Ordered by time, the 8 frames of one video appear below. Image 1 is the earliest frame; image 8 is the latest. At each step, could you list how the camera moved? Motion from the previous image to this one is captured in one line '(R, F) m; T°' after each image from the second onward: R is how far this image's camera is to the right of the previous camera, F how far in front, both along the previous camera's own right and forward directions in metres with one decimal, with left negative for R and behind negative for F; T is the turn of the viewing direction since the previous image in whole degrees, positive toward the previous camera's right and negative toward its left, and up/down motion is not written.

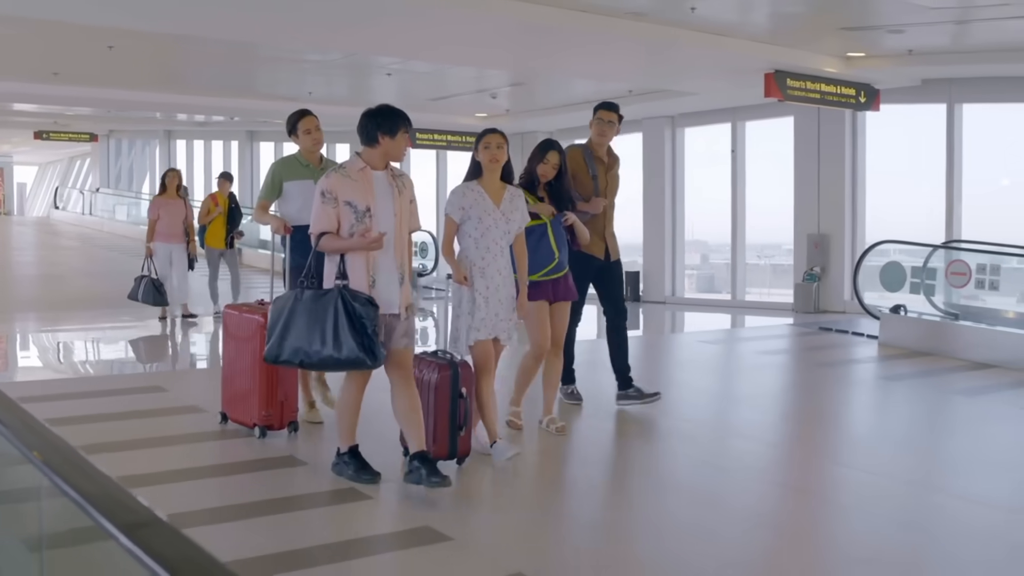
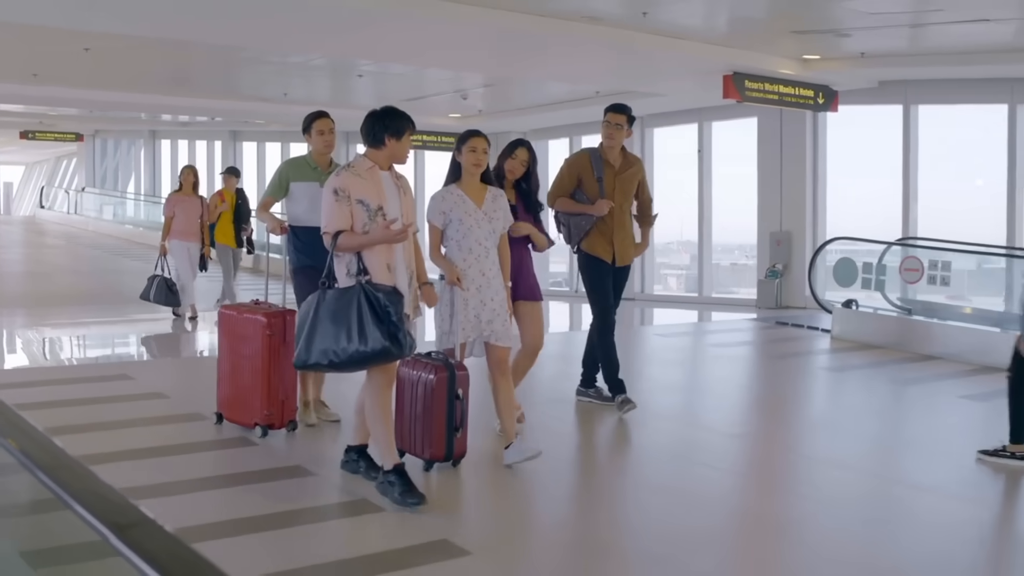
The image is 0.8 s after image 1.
(+0.2, -0.2) m; 0°
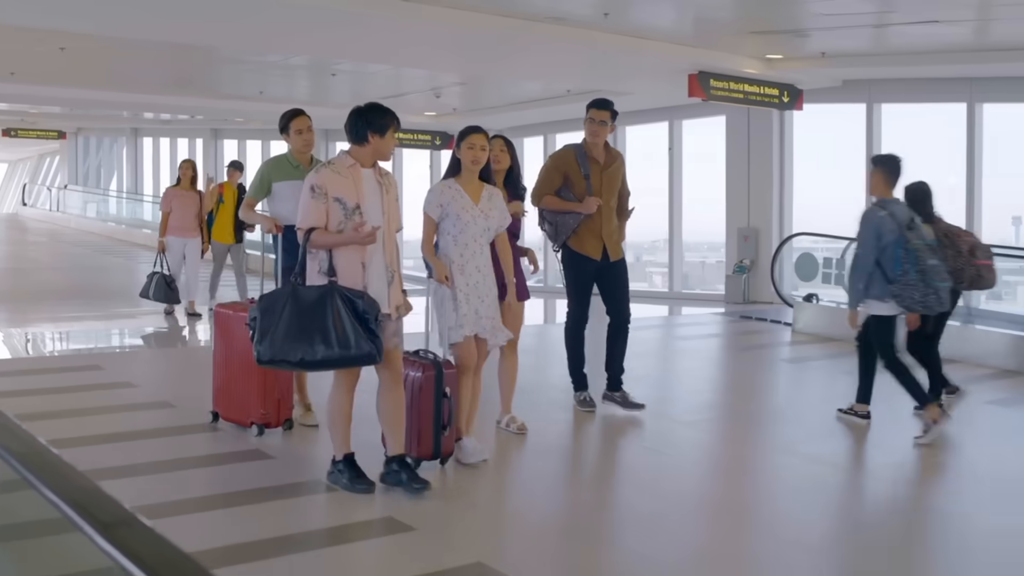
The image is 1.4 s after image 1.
(+0.1, -0.1) m; +1°
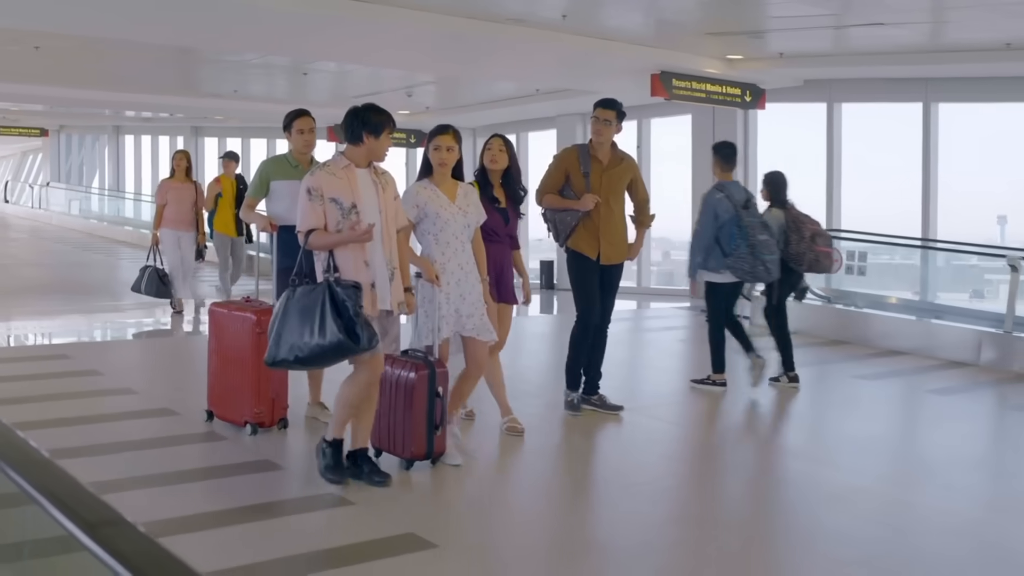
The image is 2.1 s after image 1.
(+0.2, -0.2) m; +1°
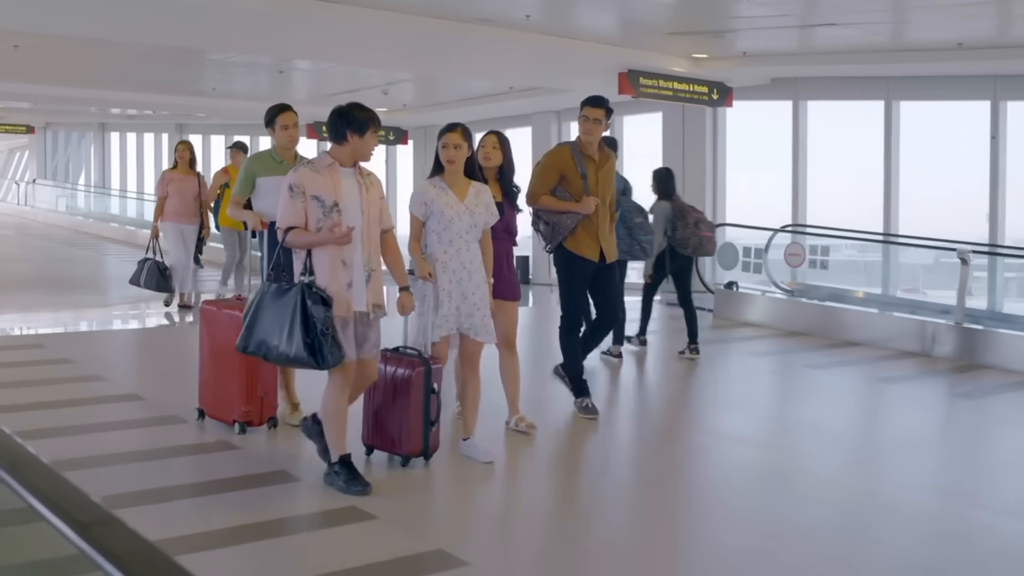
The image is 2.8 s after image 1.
(+0.2, -0.2) m; 0°
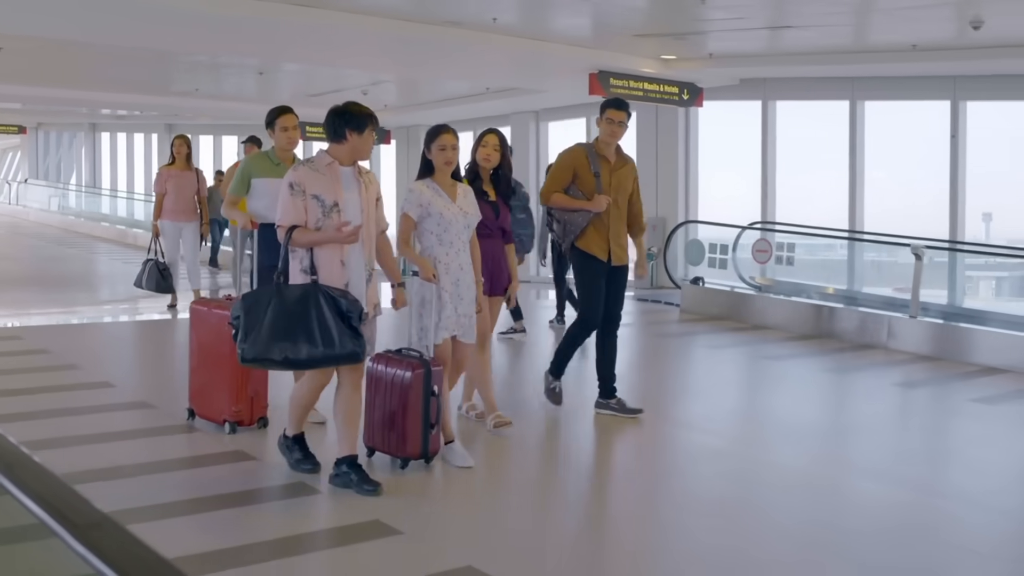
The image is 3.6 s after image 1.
(+0.2, -0.2) m; 0°
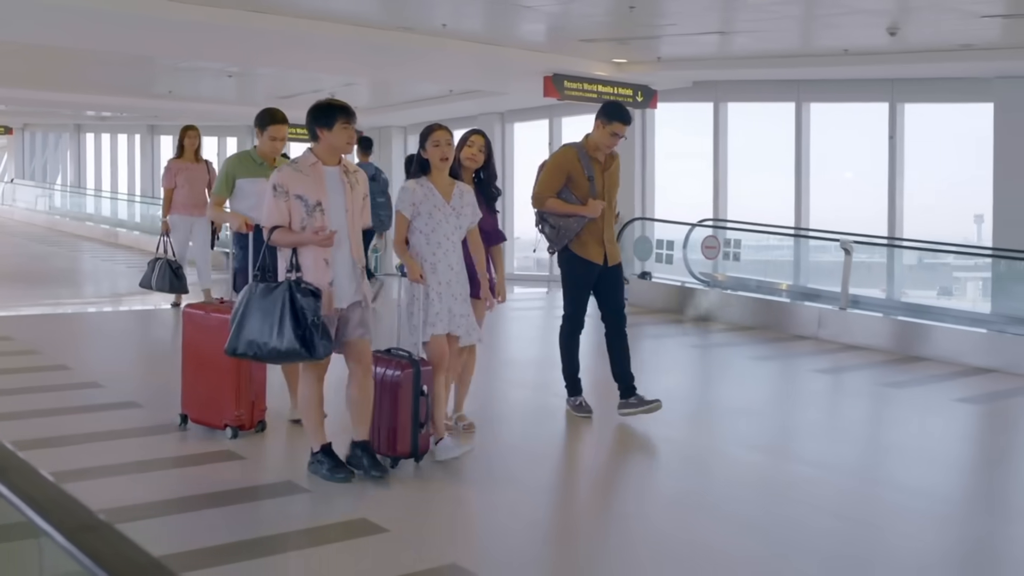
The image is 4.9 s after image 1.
(+0.3, -0.3) m; 0°
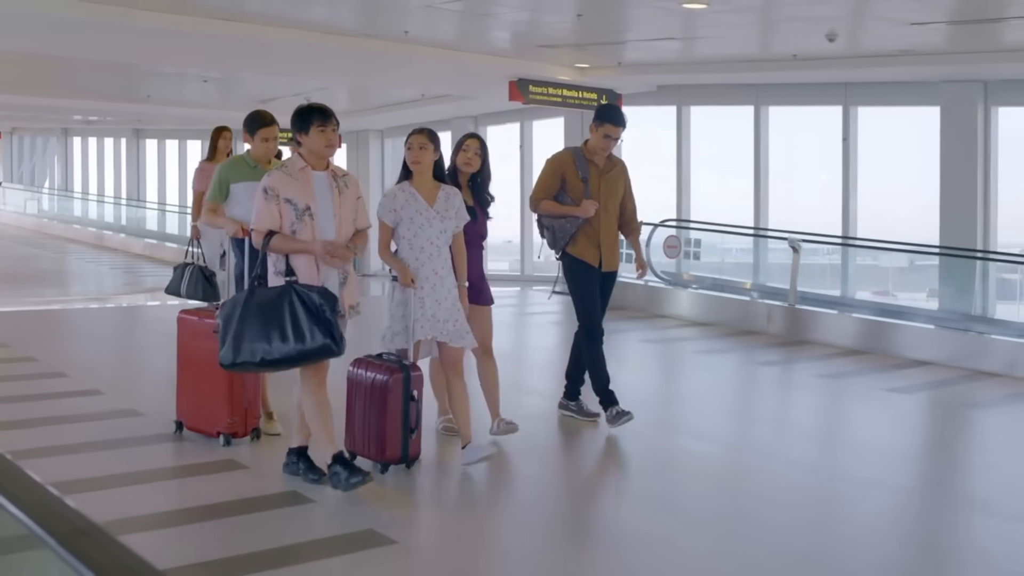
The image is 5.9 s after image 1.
(+0.2, -0.2) m; 0°
